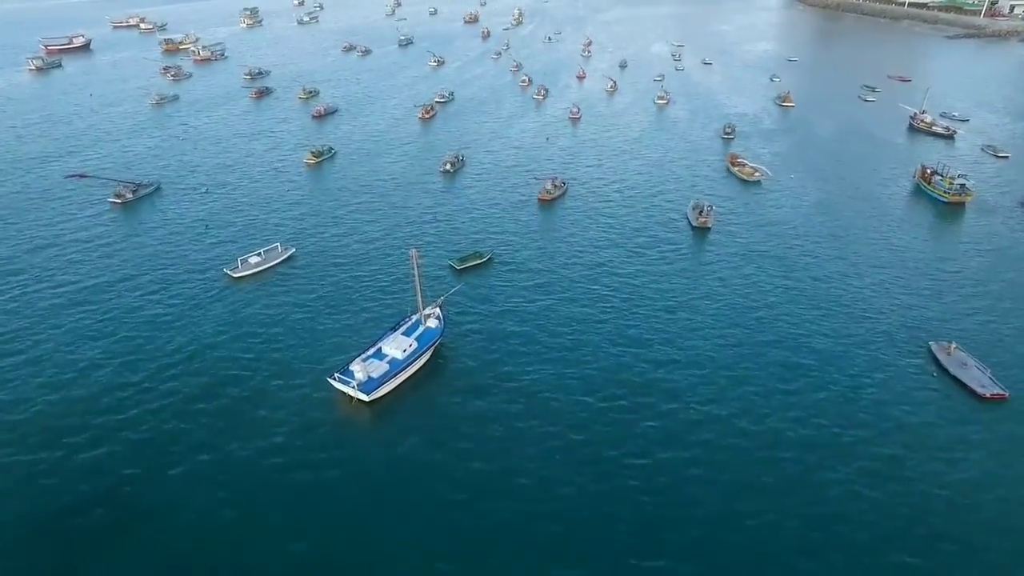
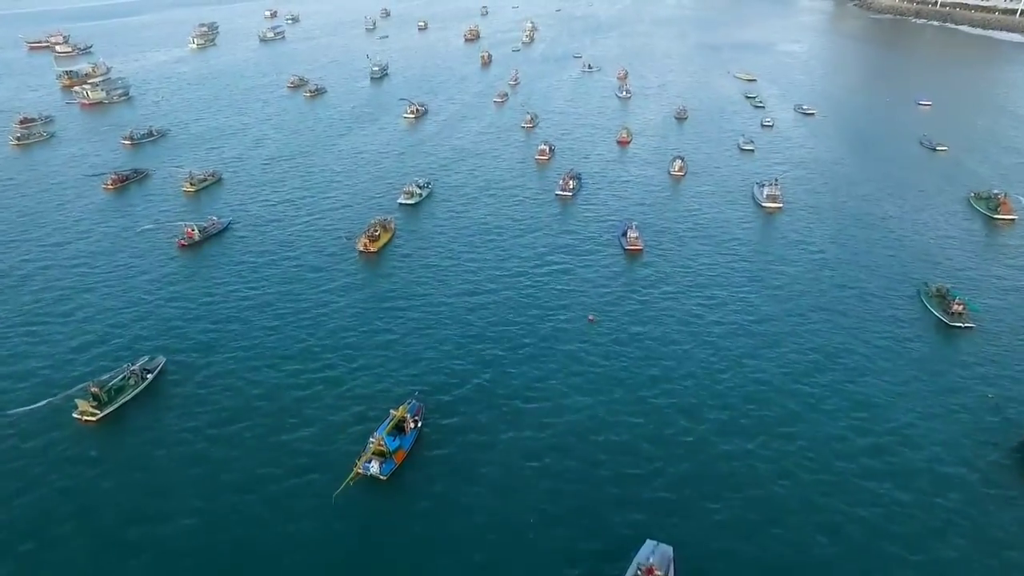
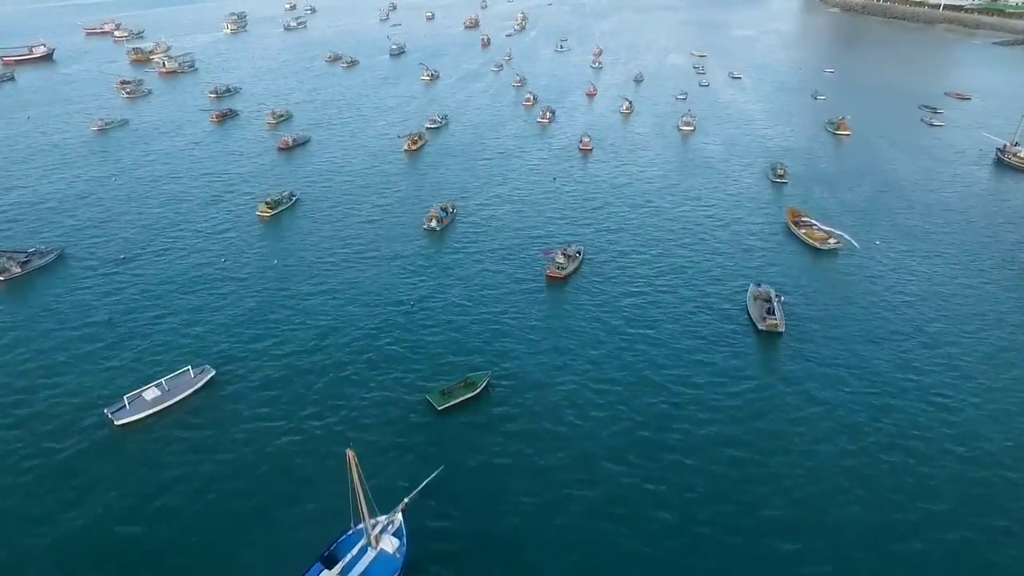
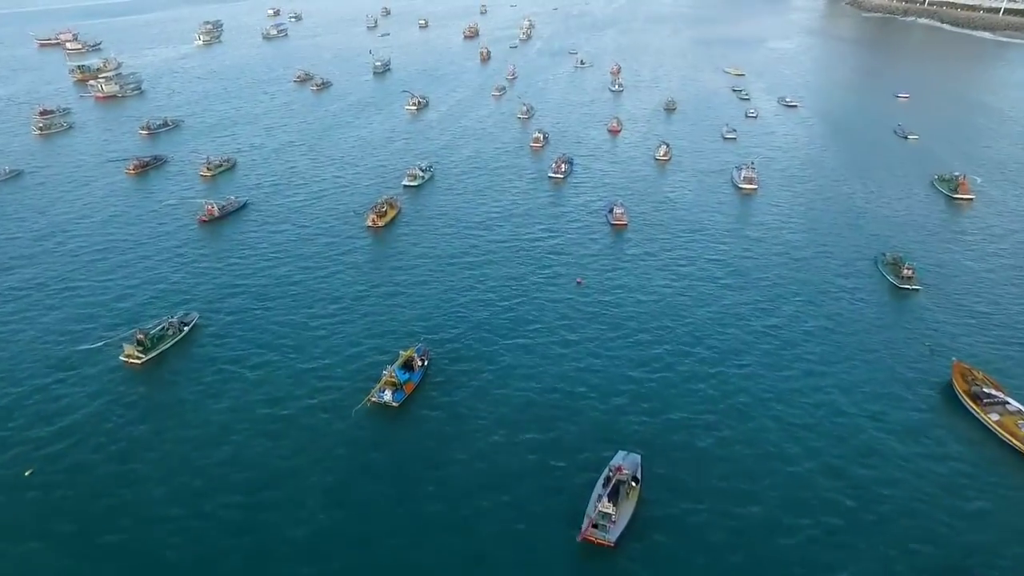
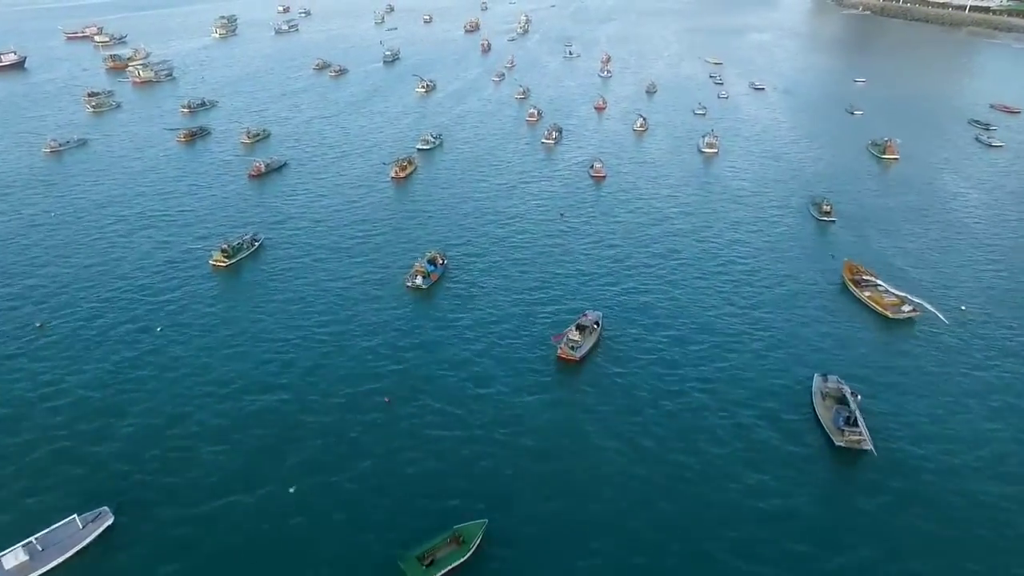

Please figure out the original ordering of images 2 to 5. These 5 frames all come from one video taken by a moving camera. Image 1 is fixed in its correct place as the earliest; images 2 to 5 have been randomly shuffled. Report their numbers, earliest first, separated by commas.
3, 5, 4, 2
